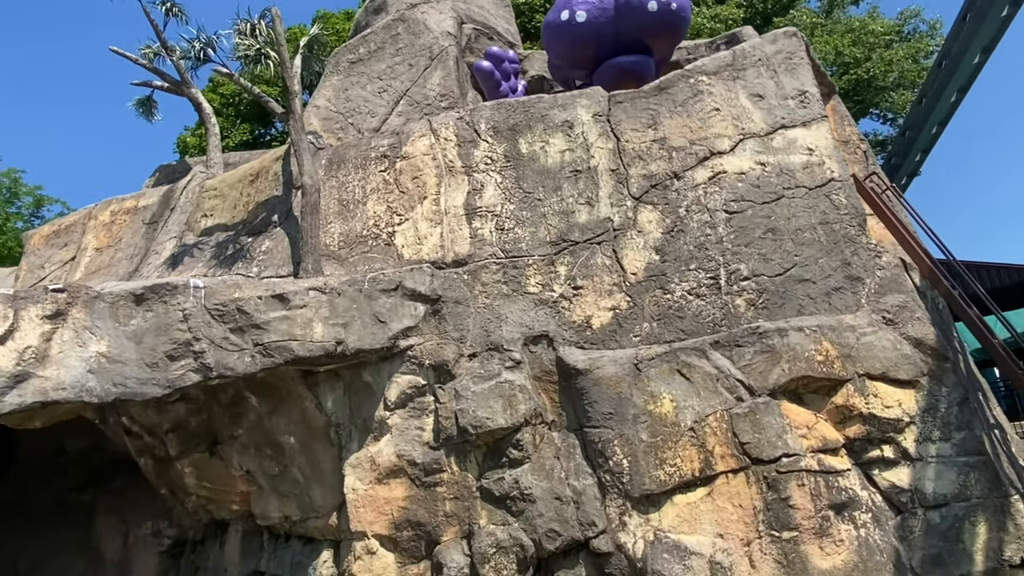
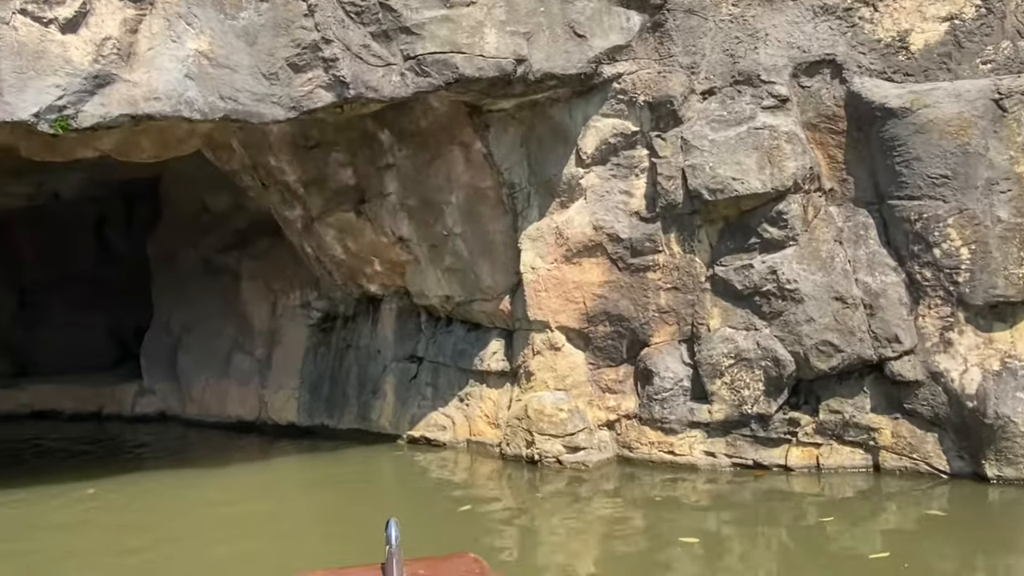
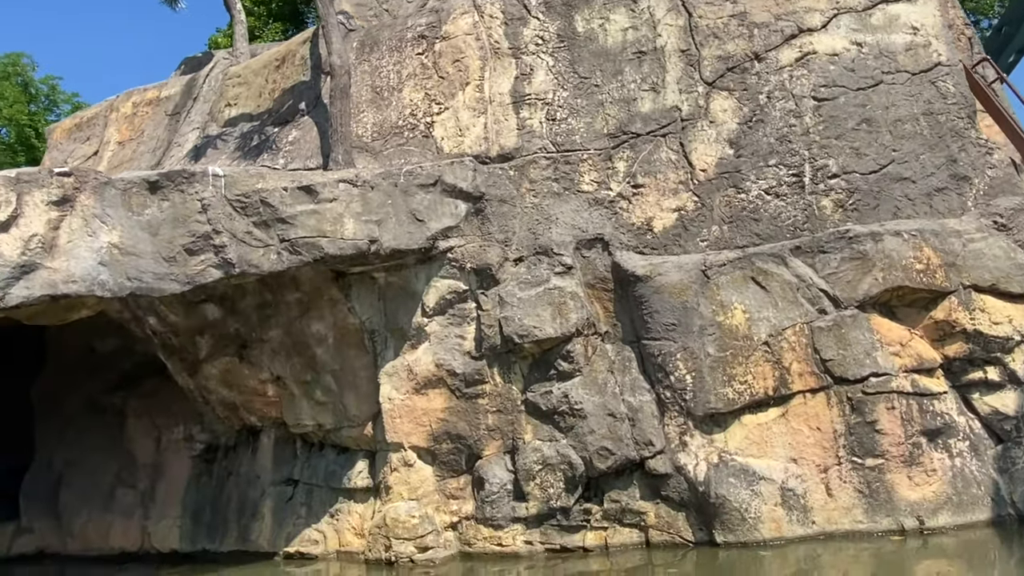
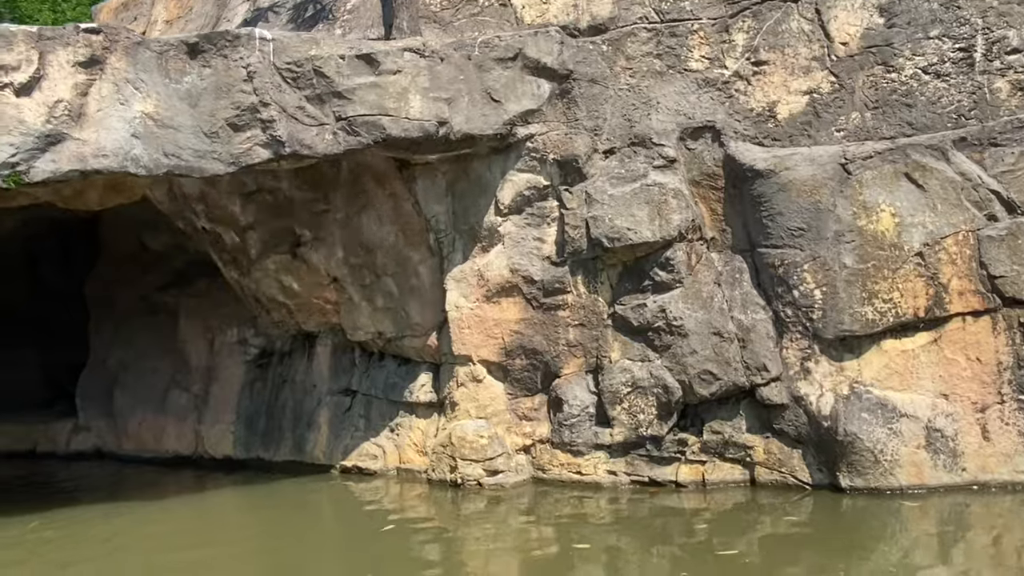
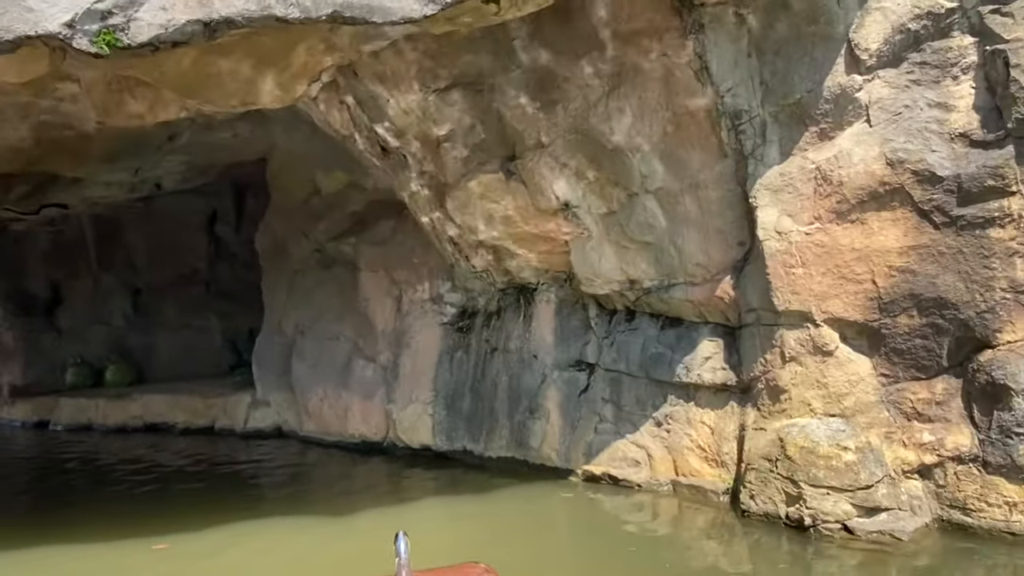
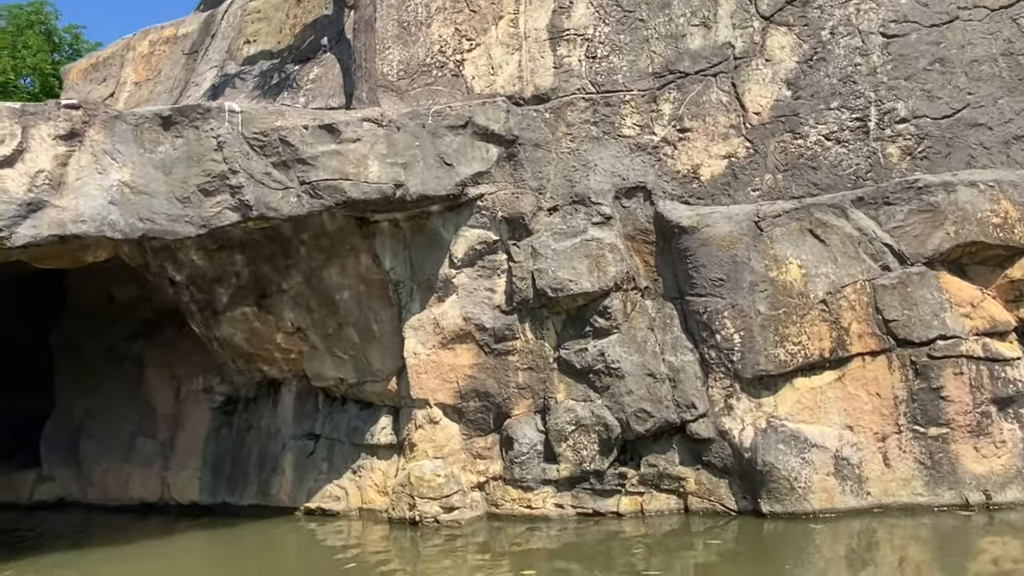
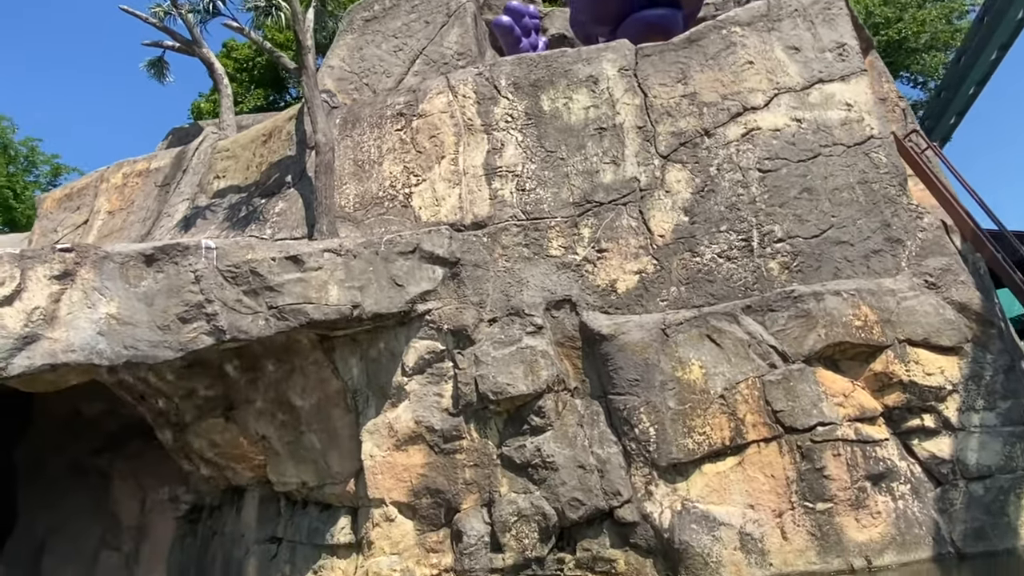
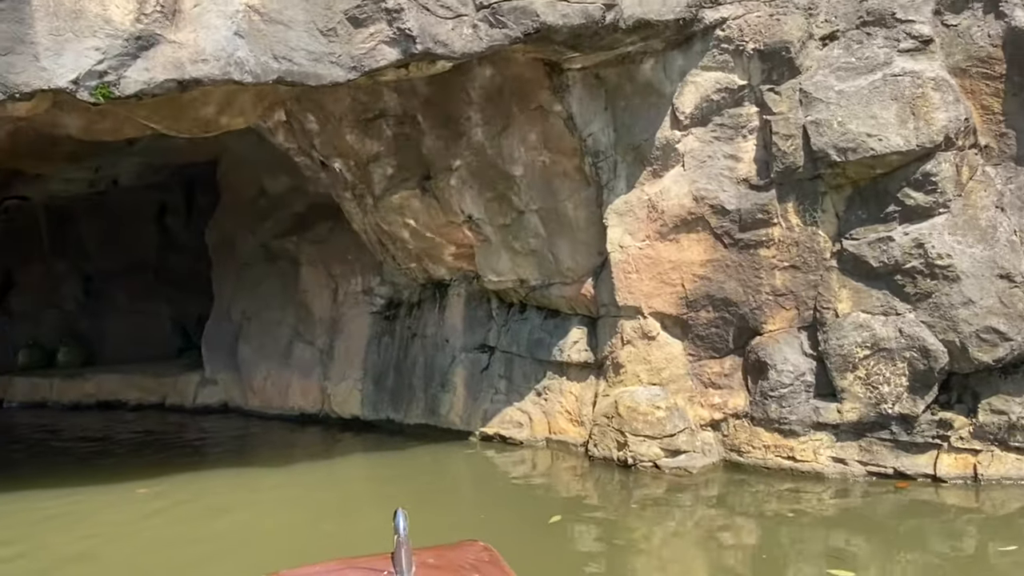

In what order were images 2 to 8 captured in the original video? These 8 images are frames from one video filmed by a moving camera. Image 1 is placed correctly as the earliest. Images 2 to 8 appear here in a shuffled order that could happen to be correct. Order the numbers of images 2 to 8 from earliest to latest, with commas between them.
7, 3, 6, 4, 2, 8, 5
